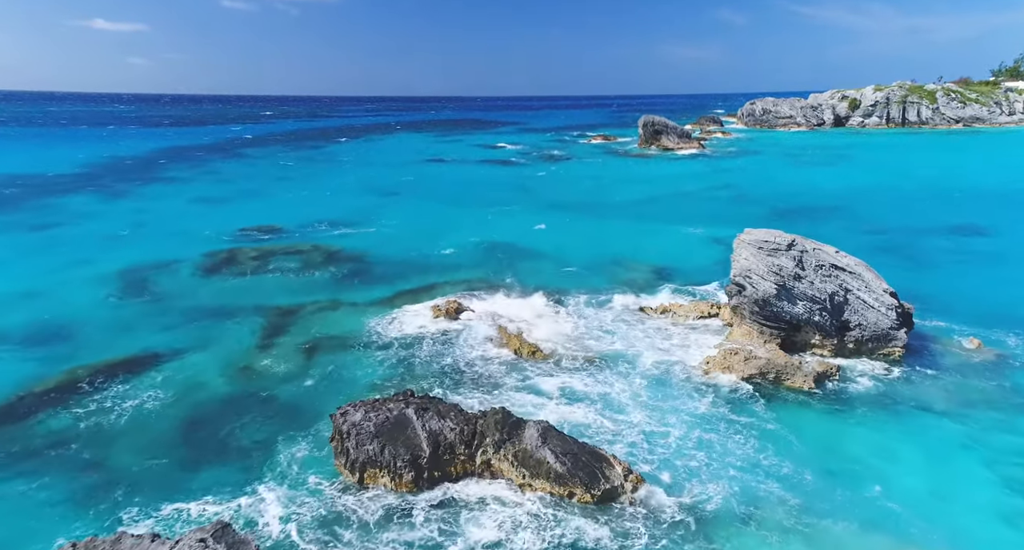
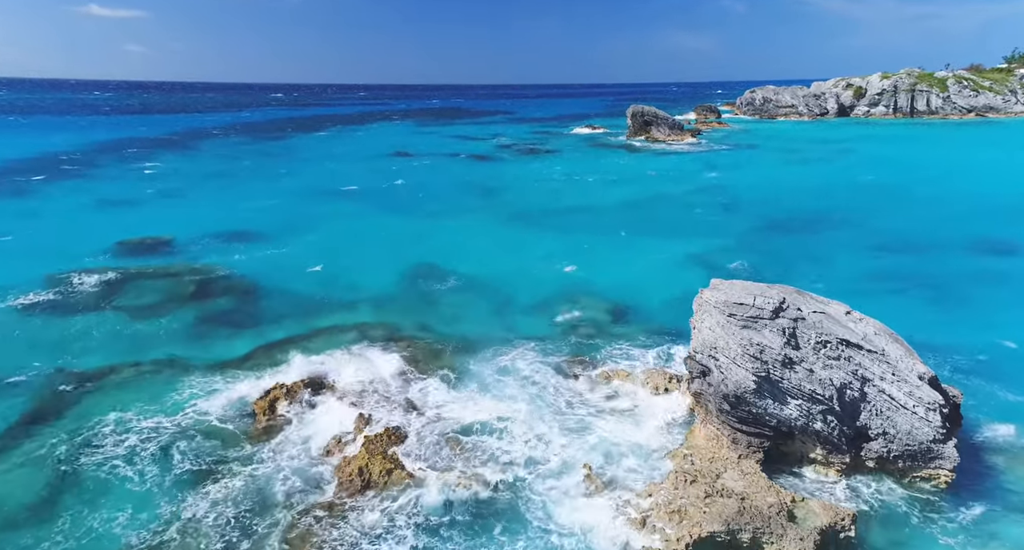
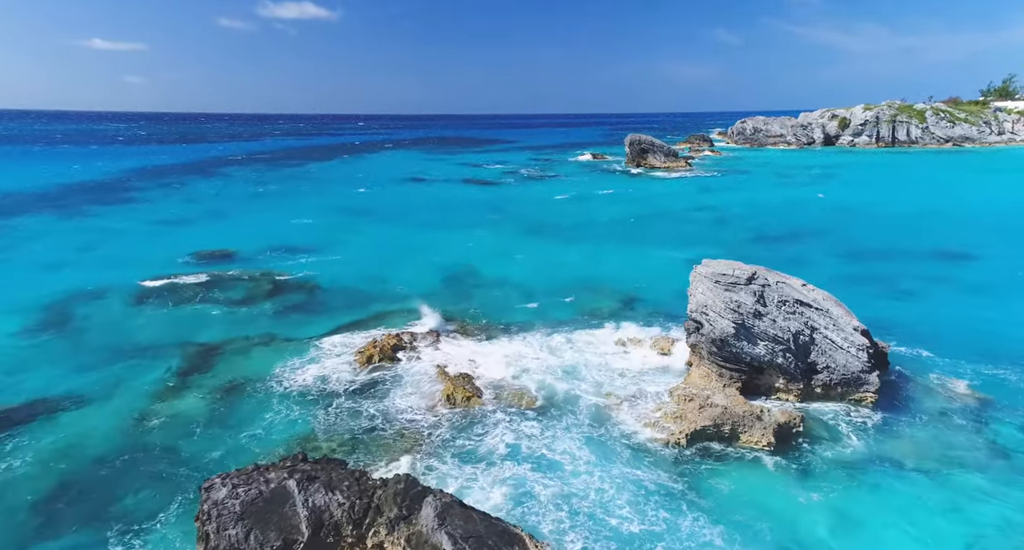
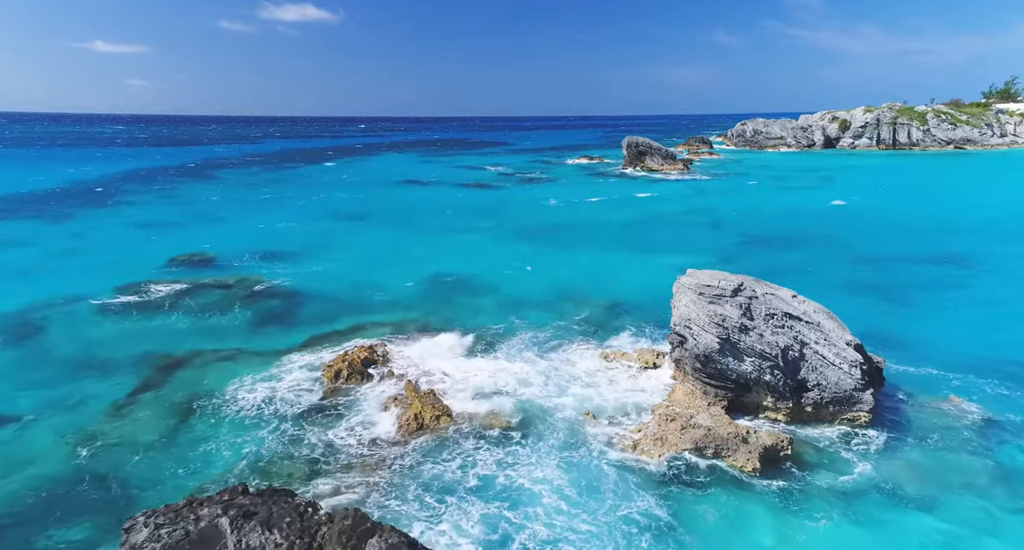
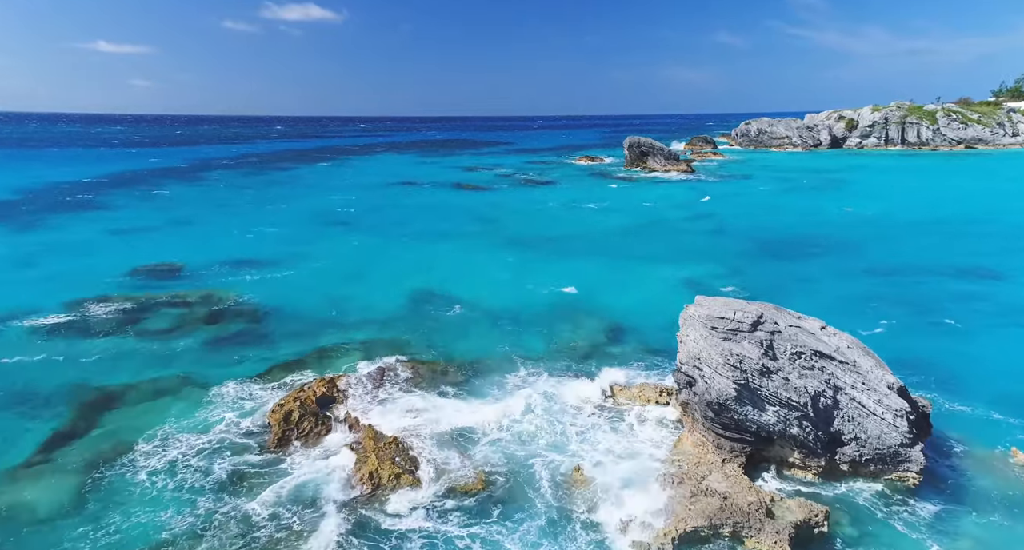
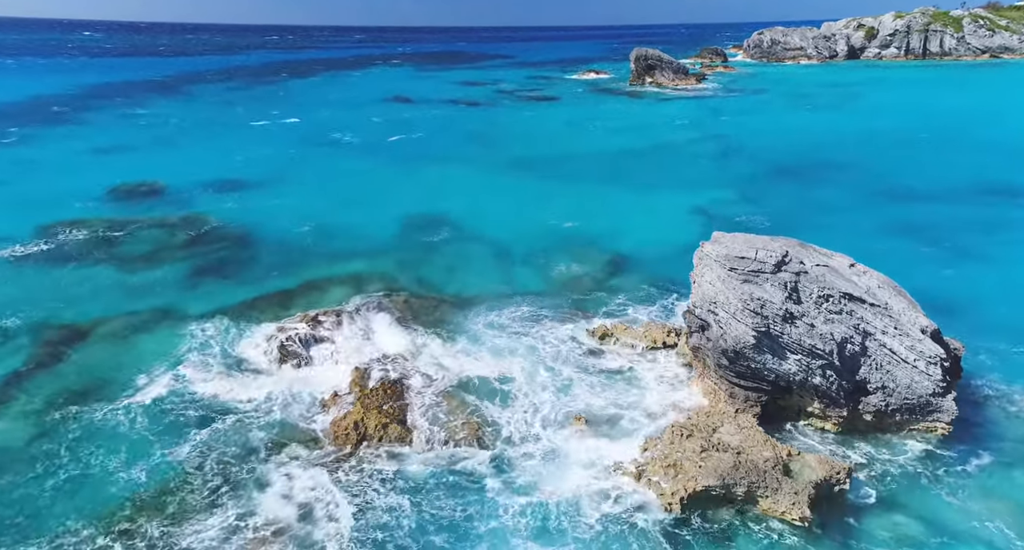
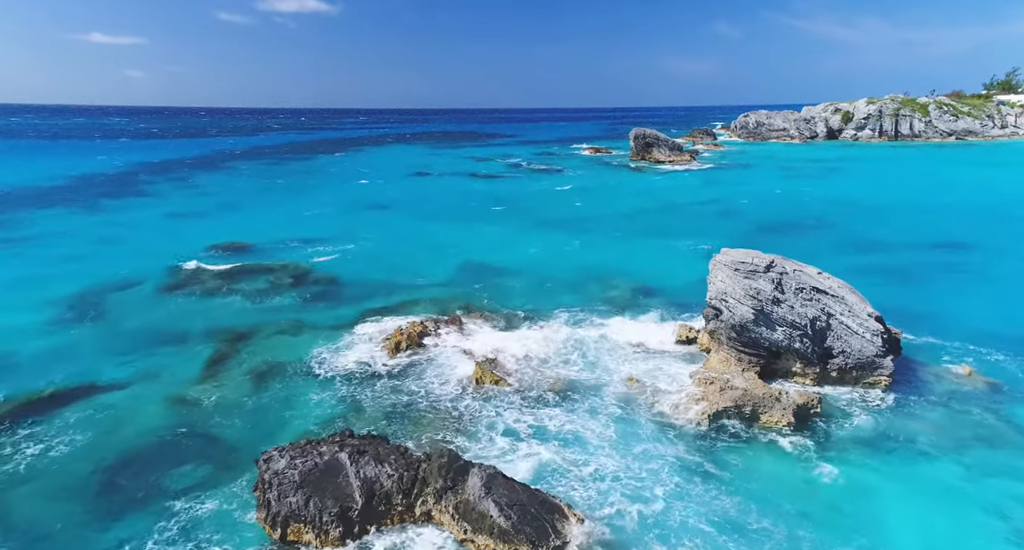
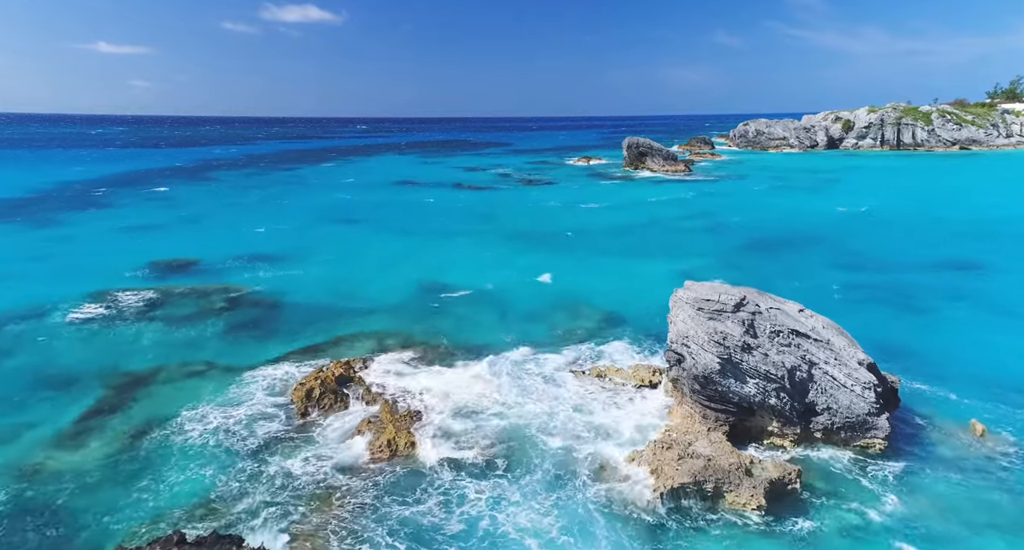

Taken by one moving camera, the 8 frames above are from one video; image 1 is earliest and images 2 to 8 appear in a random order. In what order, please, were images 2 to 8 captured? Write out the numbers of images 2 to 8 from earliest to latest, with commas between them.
7, 3, 4, 8, 5, 2, 6
